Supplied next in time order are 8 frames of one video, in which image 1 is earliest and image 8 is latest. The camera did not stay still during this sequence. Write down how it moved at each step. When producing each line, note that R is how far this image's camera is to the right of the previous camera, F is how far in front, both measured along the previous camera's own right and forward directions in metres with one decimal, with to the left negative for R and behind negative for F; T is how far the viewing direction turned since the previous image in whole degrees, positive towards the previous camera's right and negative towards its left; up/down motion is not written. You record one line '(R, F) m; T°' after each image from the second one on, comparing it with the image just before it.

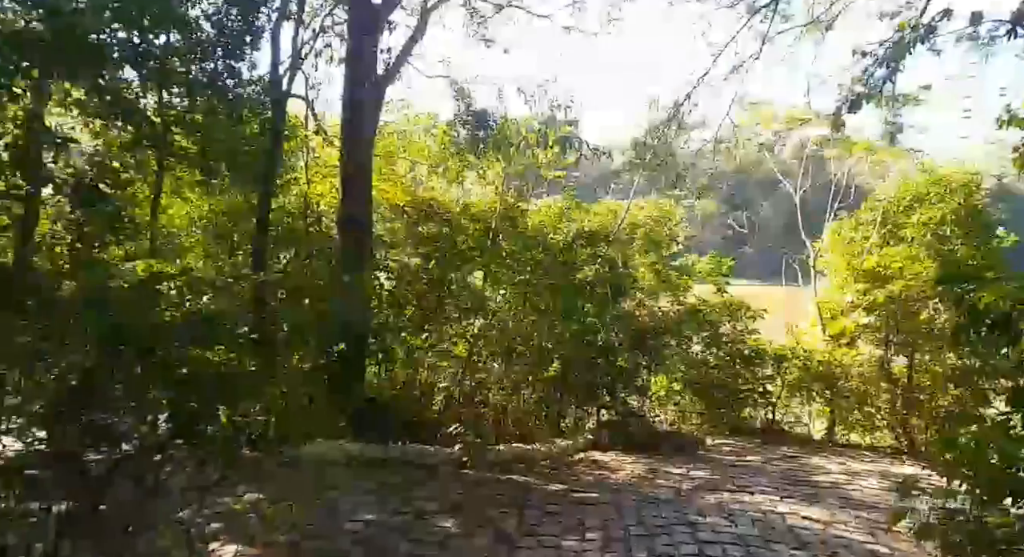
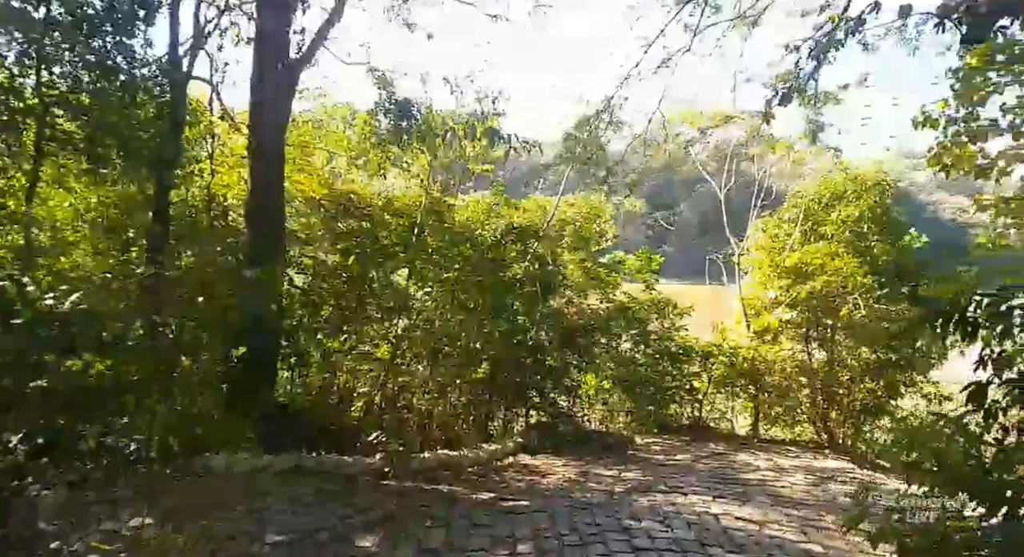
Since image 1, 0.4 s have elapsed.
(0.0, +0.2) m; +5°
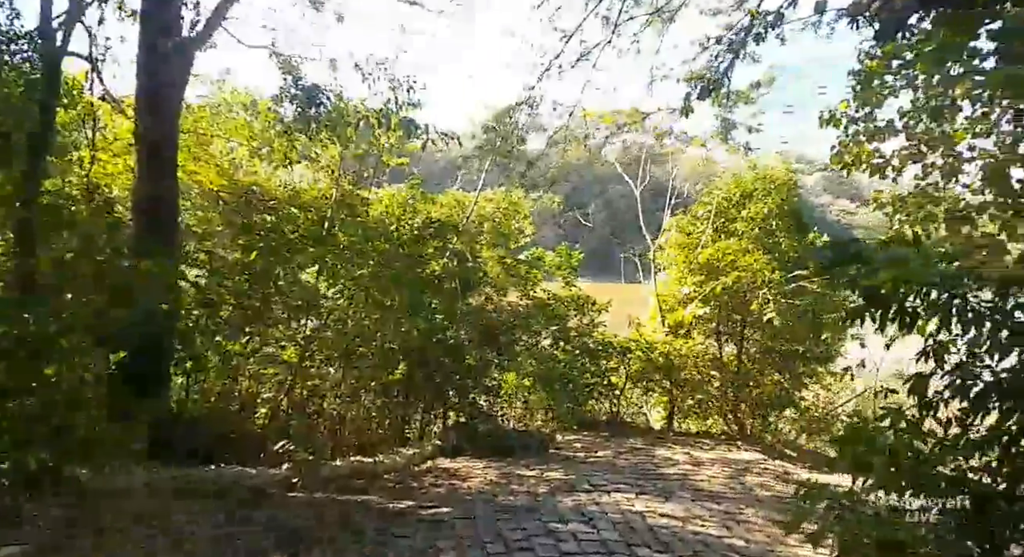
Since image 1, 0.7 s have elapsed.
(0.0, +0.1) m; +6°
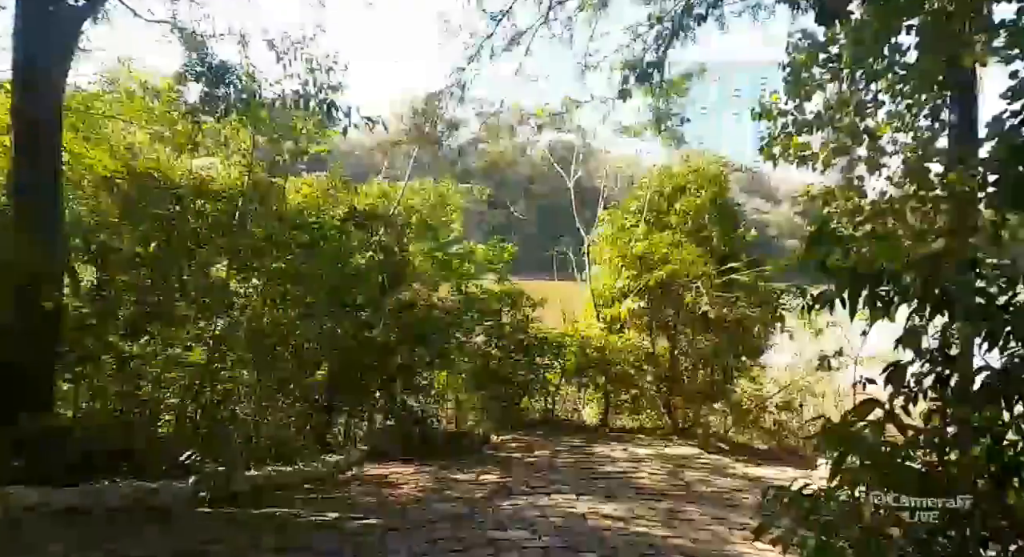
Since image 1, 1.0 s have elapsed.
(0.0, +0.2) m; +5°
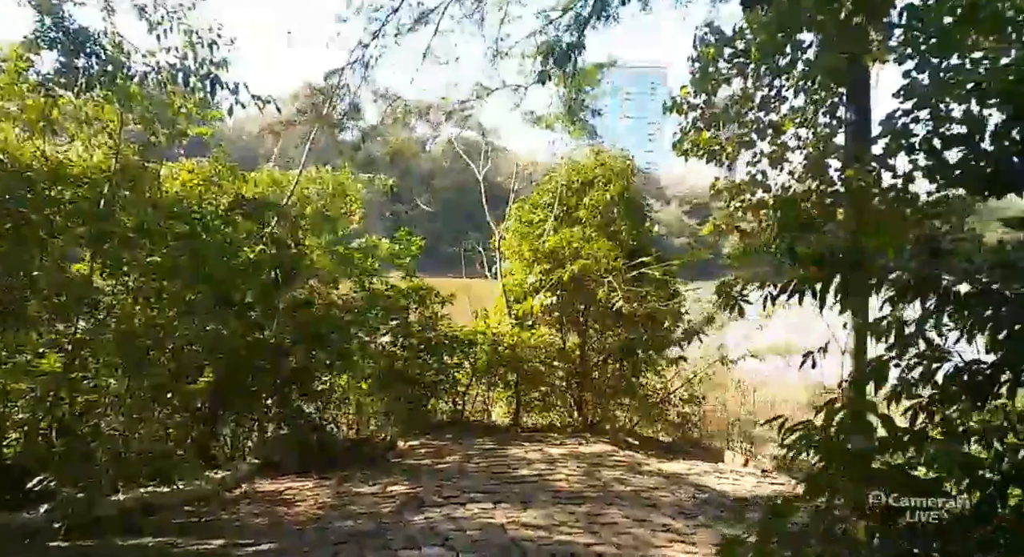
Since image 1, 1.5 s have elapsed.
(0.0, +0.3) m; +7°
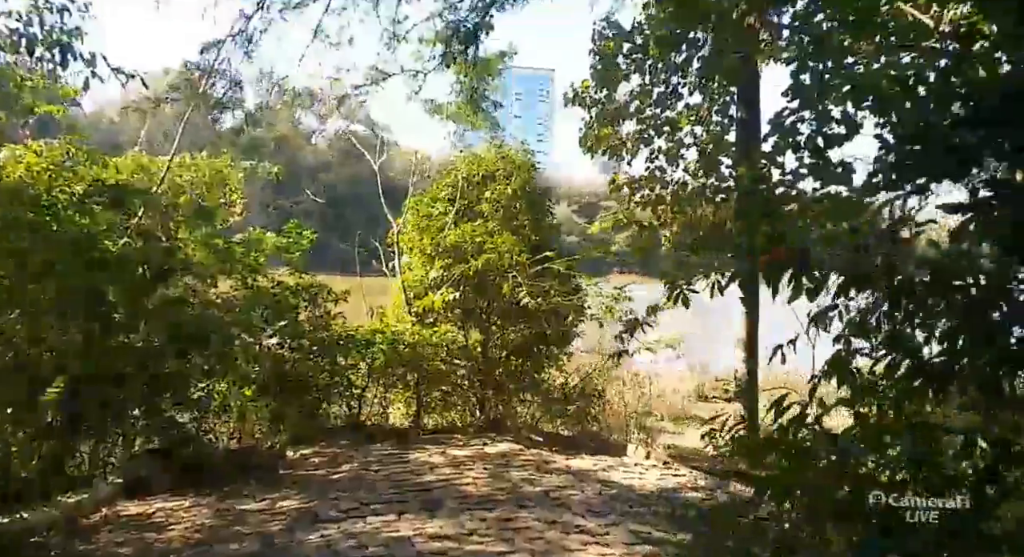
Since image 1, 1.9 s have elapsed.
(0.0, +0.2) m; +7°
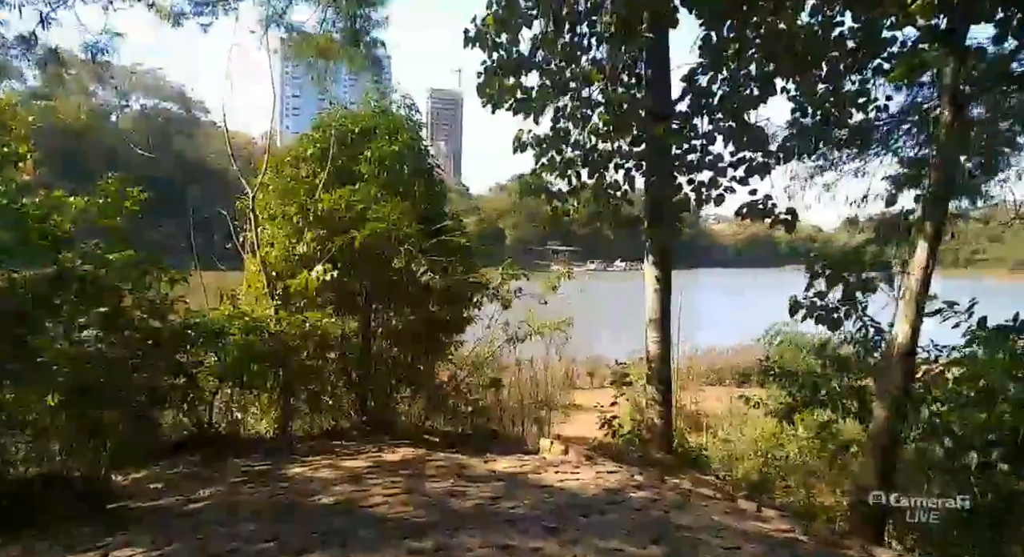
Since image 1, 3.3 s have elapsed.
(-0.3, +0.9) m; +12°
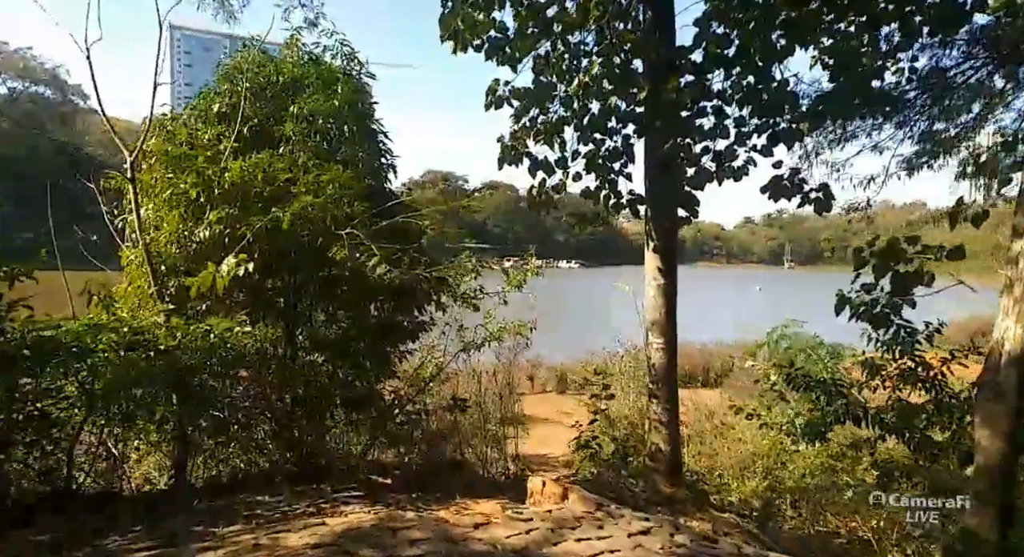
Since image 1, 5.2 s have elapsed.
(-0.3, +1.2) m; +7°
